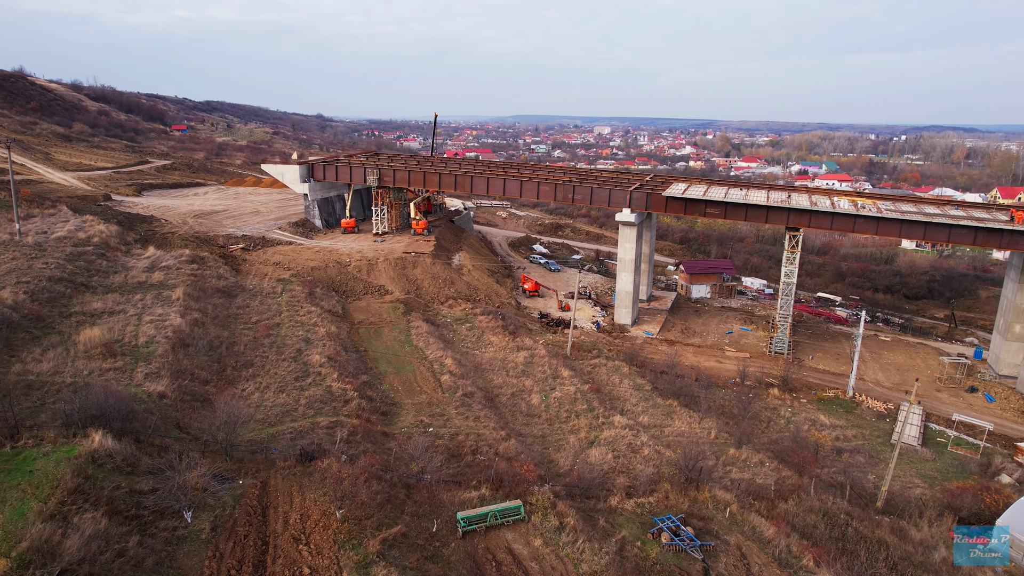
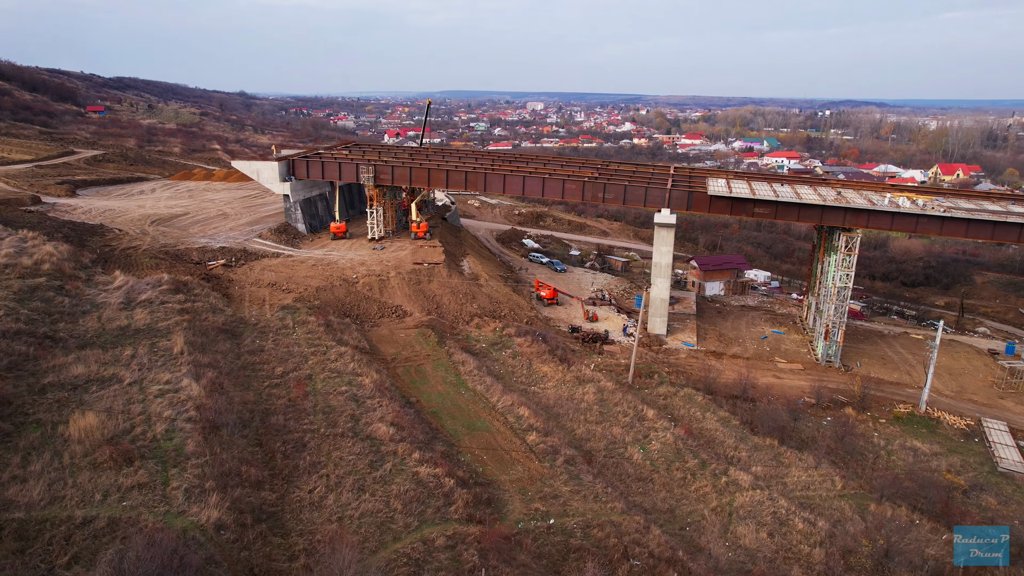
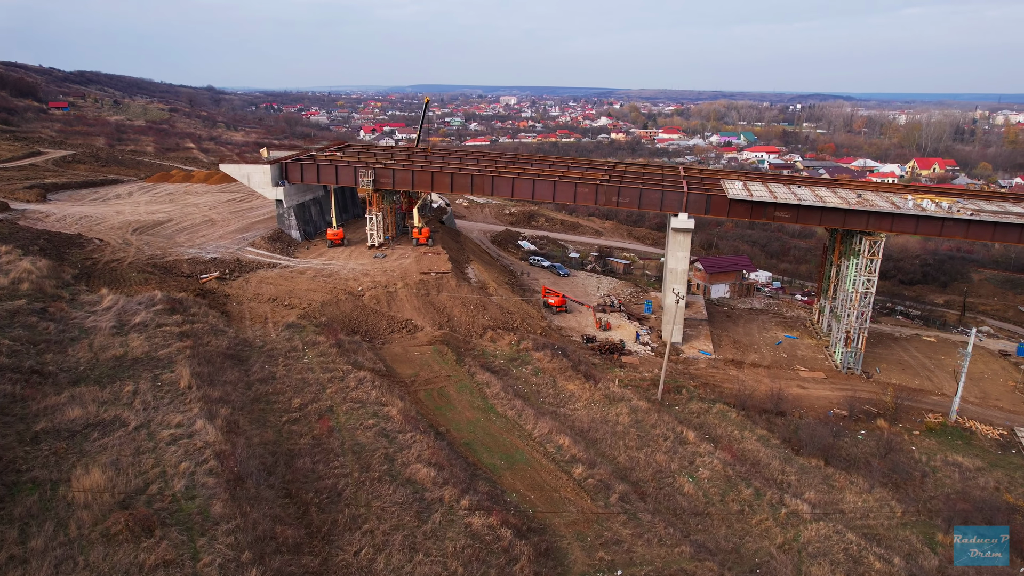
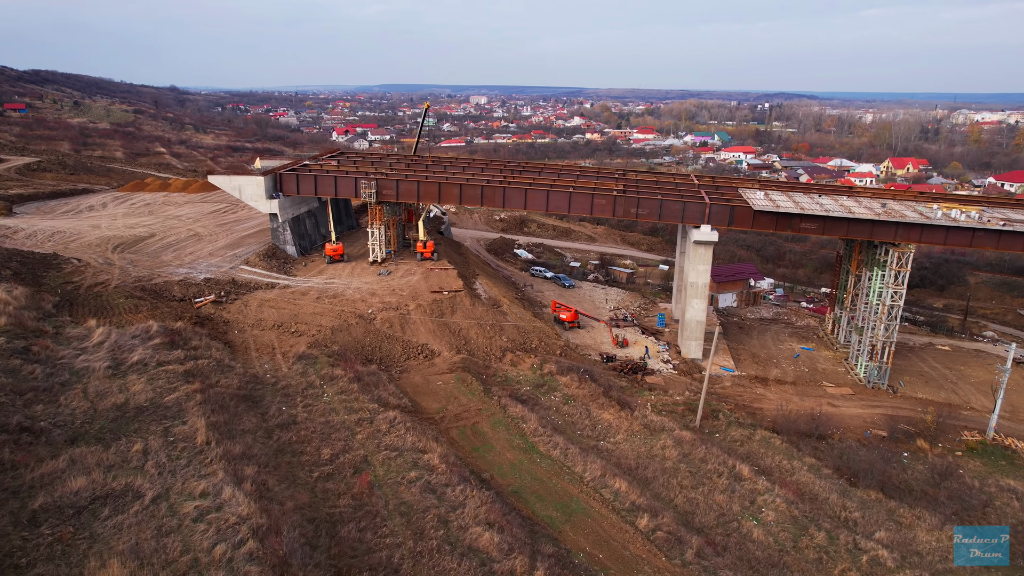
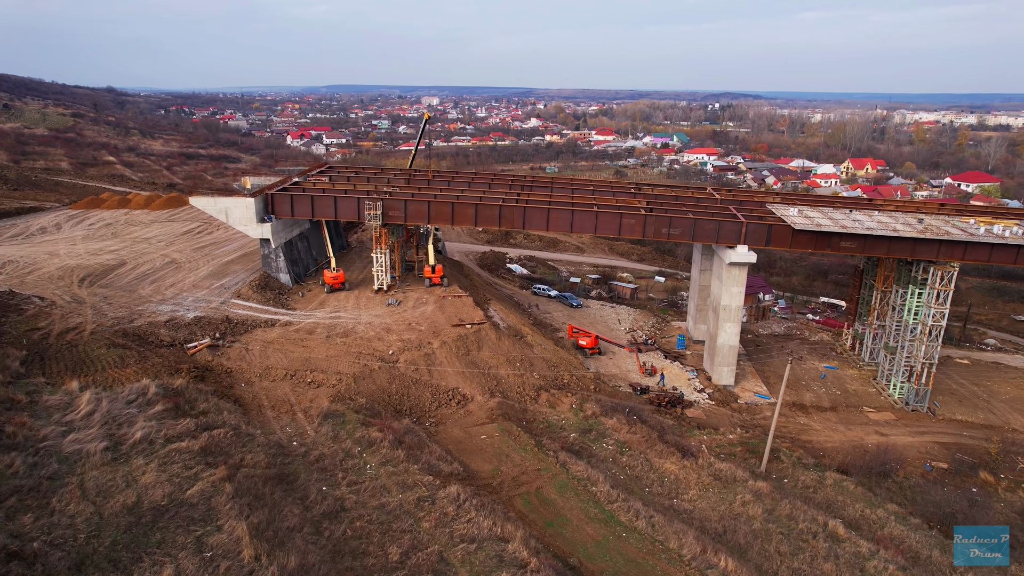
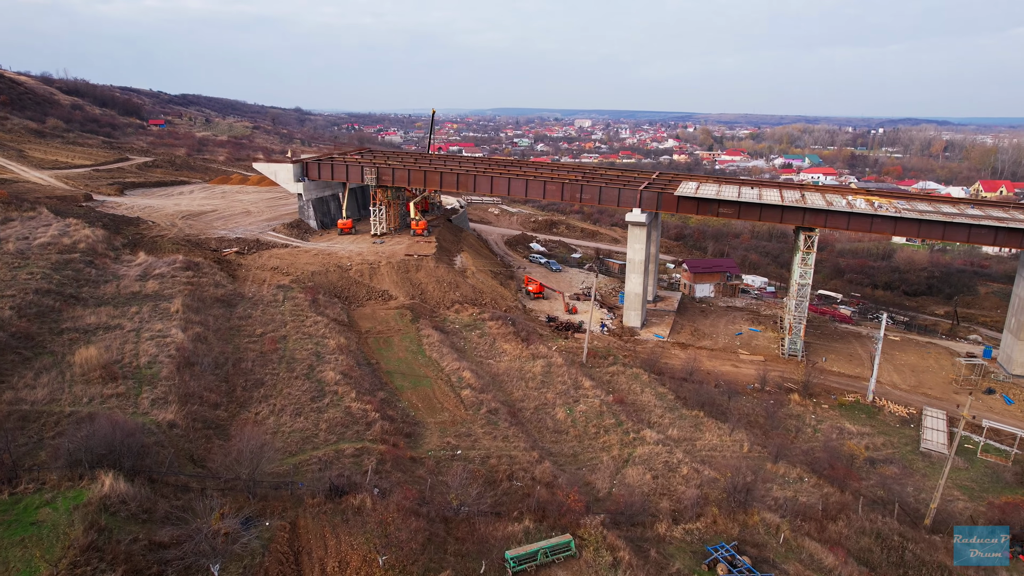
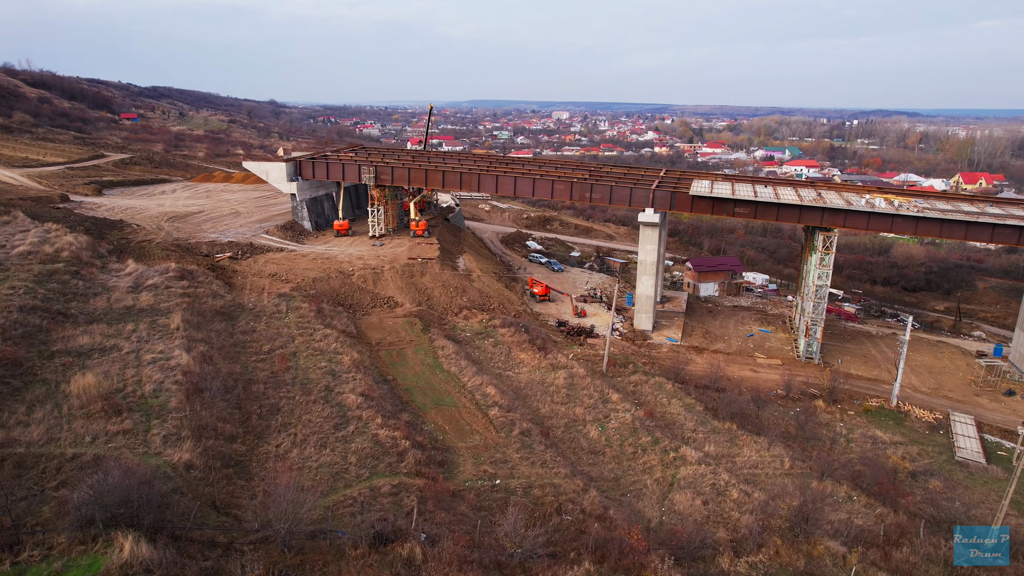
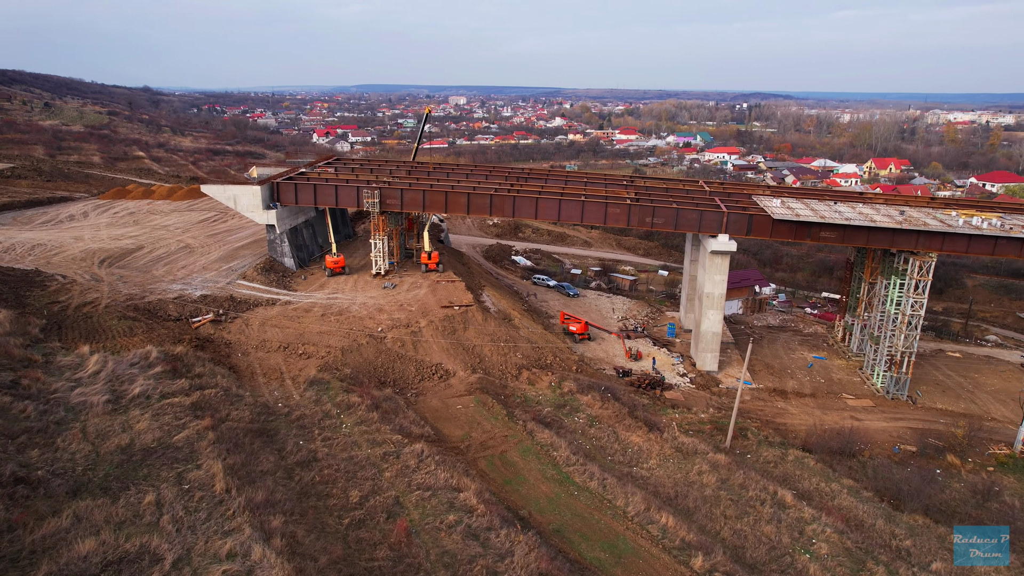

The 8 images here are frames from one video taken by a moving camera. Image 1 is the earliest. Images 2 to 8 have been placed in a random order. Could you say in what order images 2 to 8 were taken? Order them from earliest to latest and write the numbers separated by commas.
6, 7, 2, 3, 4, 8, 5
